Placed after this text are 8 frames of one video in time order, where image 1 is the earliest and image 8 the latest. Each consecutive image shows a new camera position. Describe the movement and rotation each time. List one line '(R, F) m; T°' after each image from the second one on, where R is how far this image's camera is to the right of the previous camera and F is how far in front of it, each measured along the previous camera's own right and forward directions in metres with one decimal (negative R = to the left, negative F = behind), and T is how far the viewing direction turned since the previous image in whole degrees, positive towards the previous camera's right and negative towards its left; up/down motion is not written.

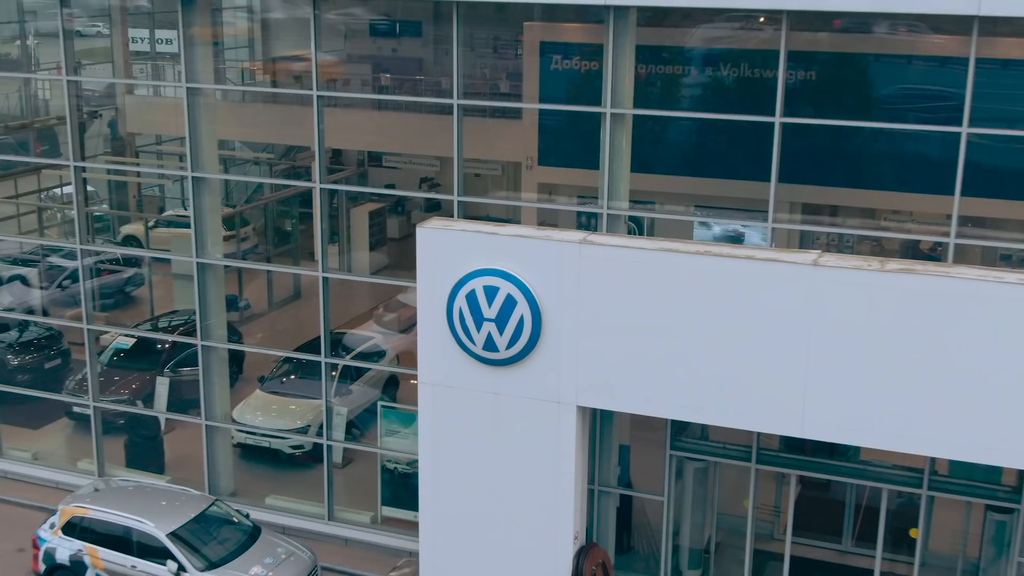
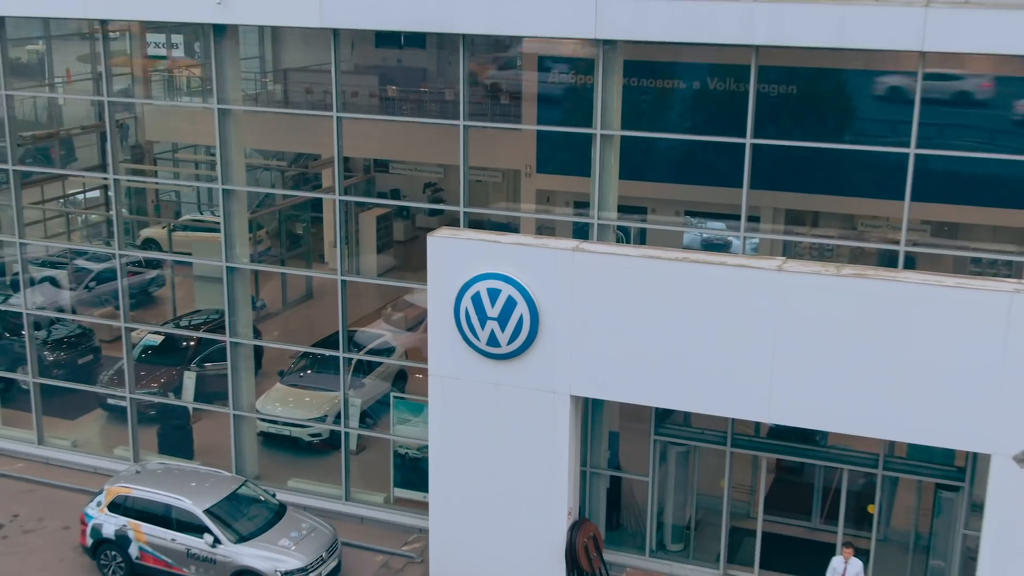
(0.0, -1.2) m; 0°
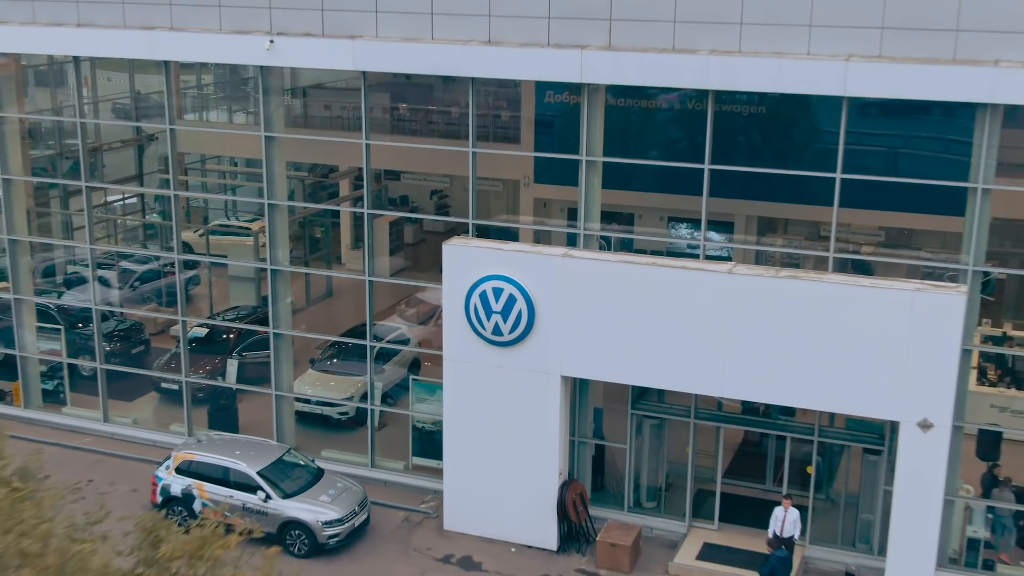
(0.0, -2.3) m; 0°
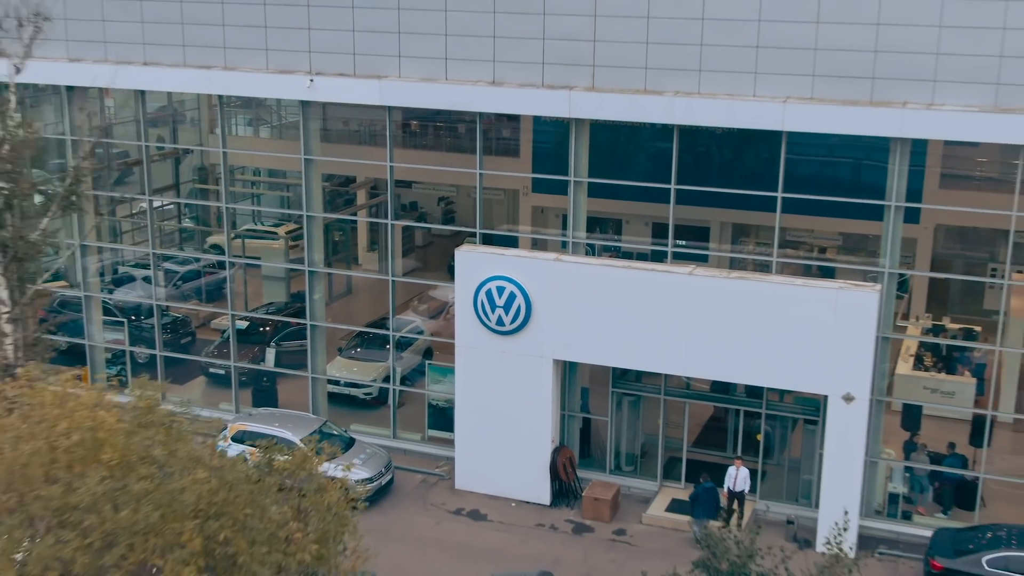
(0.0, -2.7) m; 0°
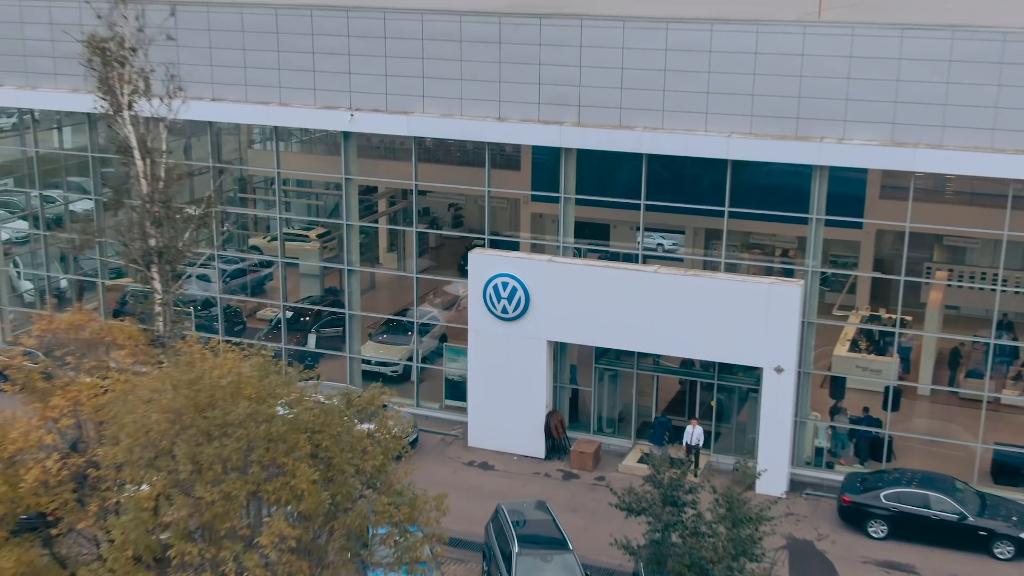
(0.0, -3.9) m; 0°
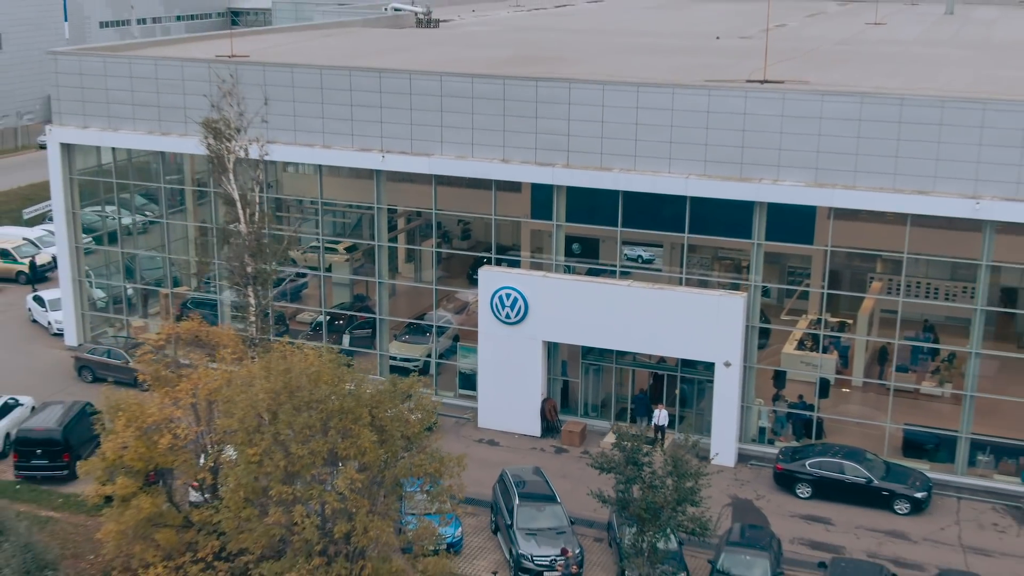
(0.0, -4.6) m; 0°
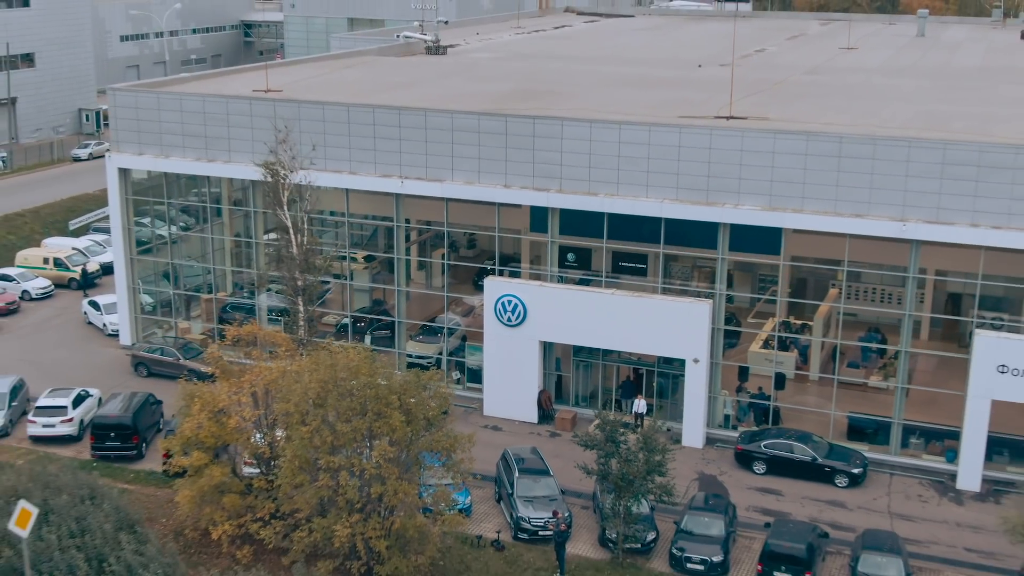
(0.0, -4.1) m; 0°
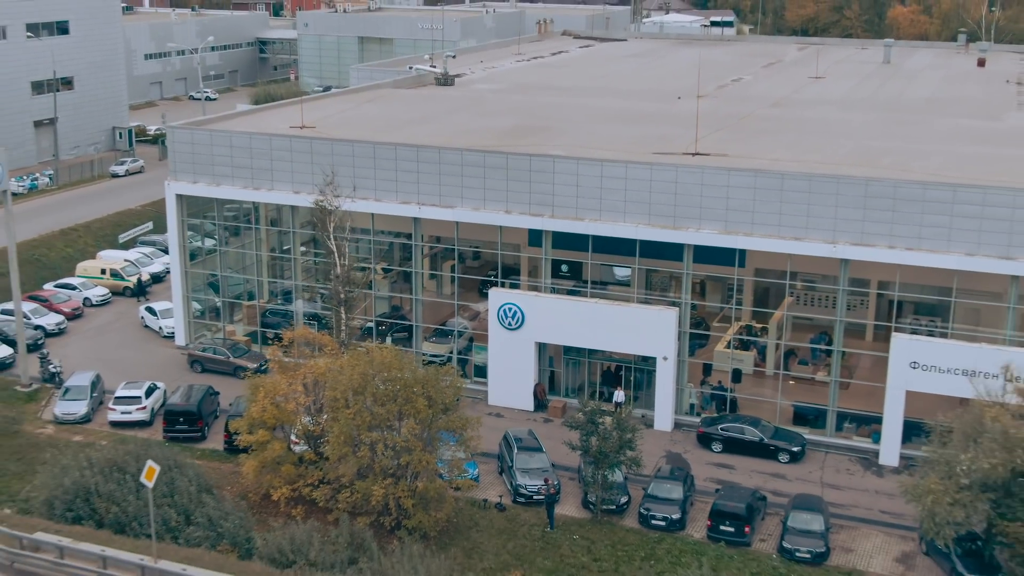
(+0.1, -5.5) m; 0°
